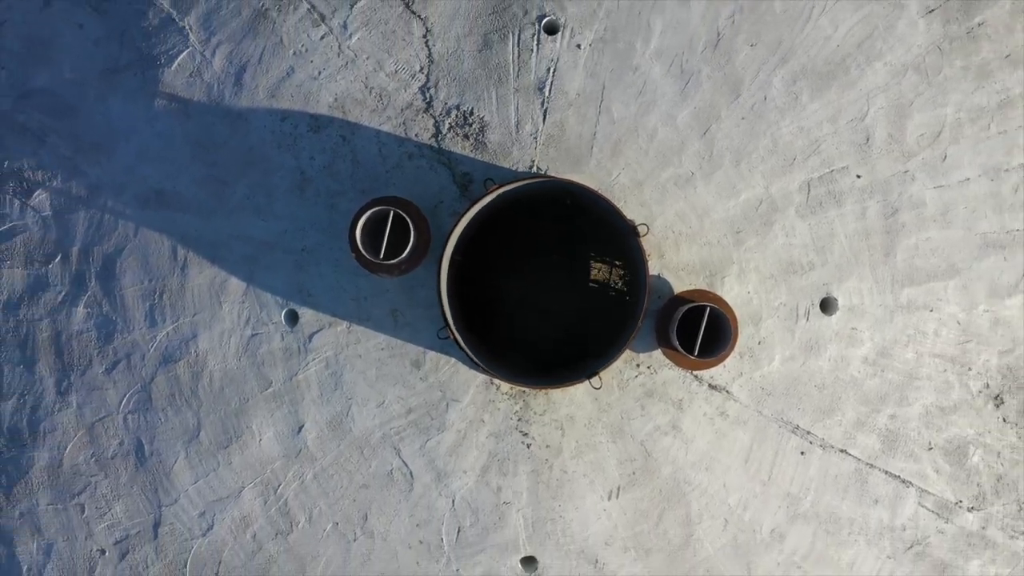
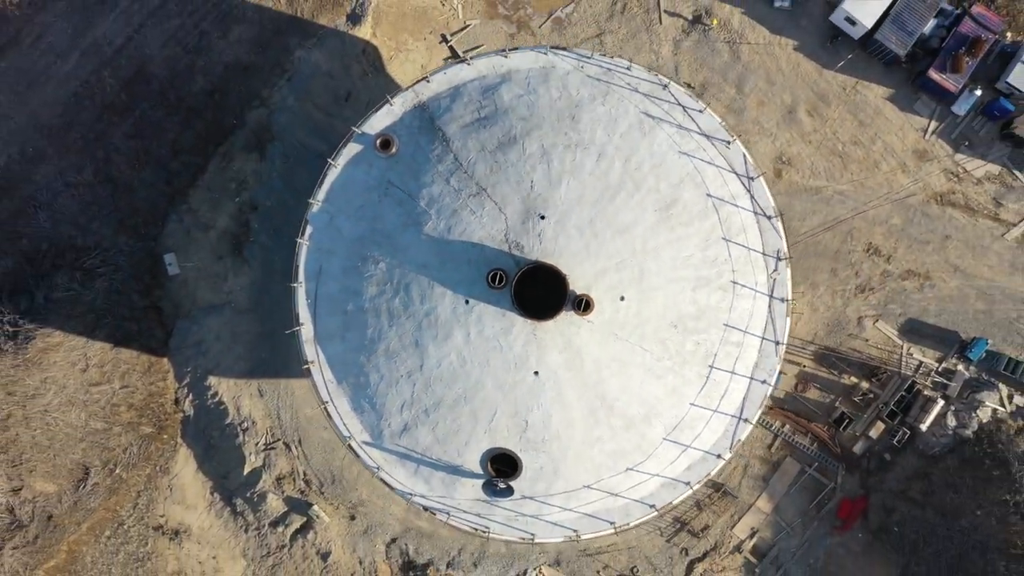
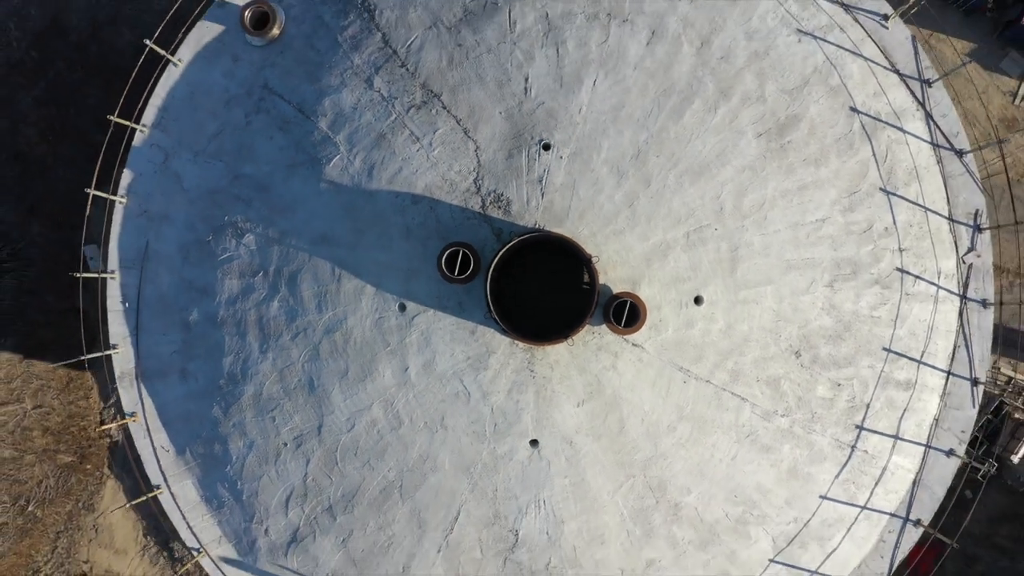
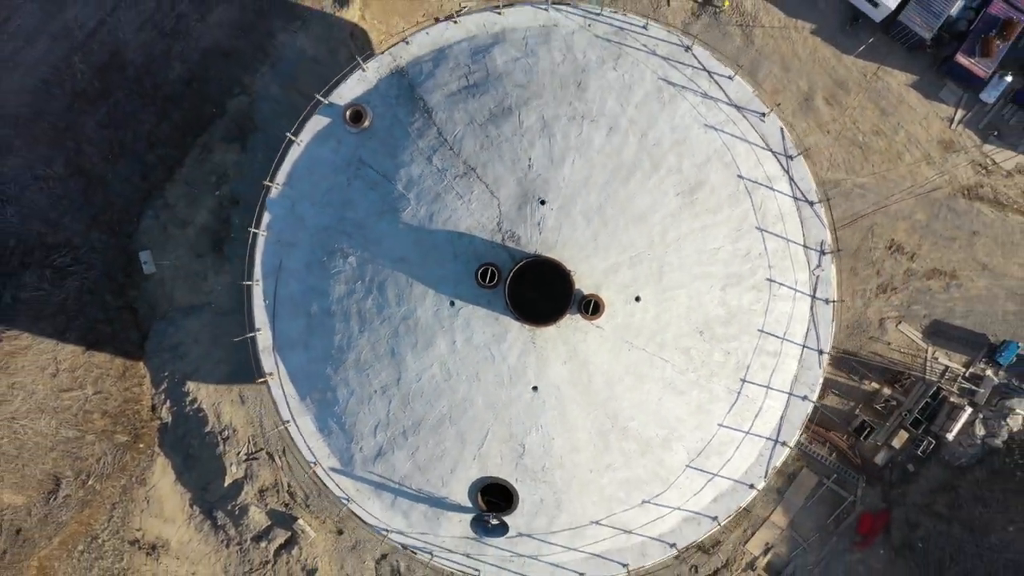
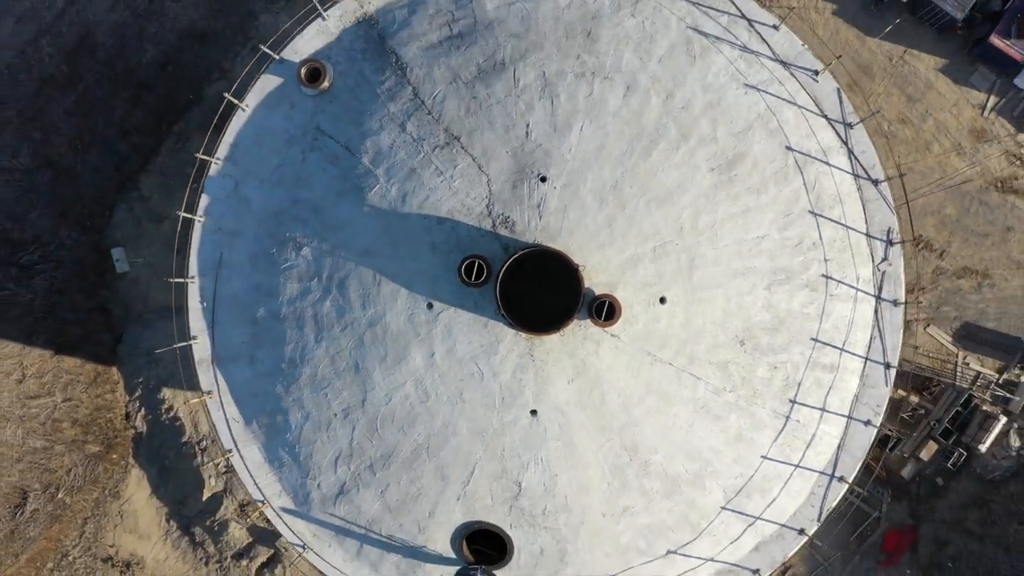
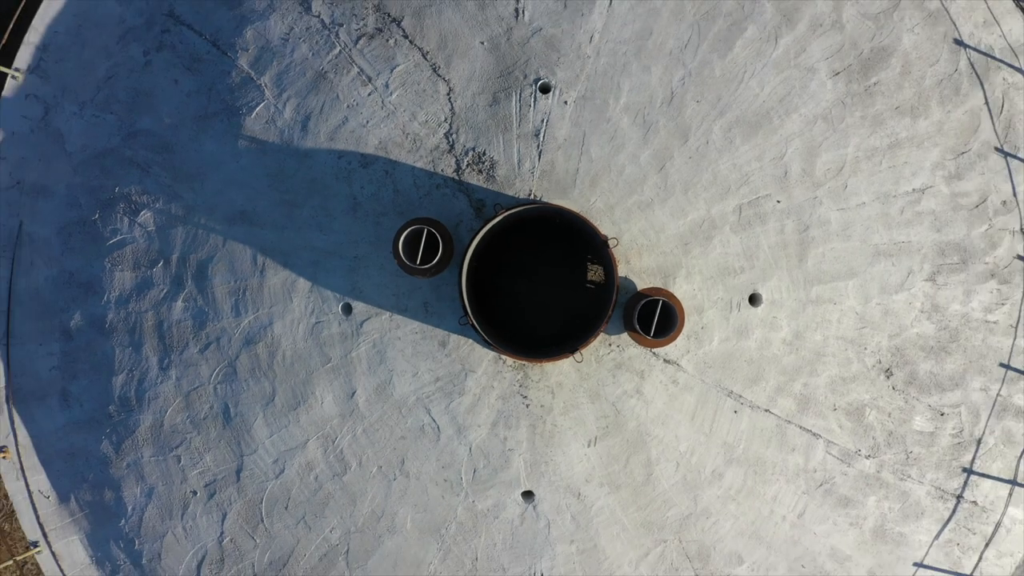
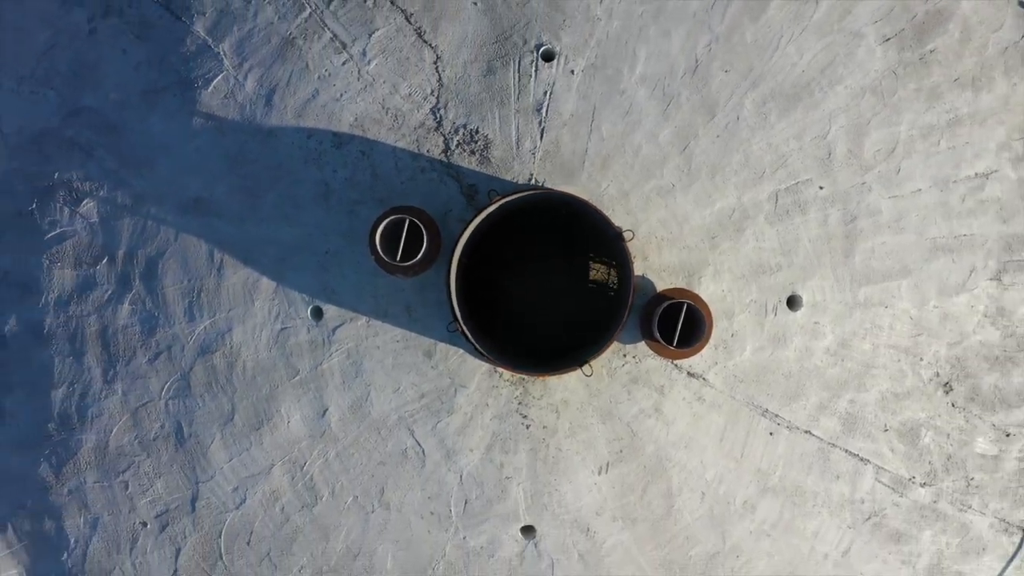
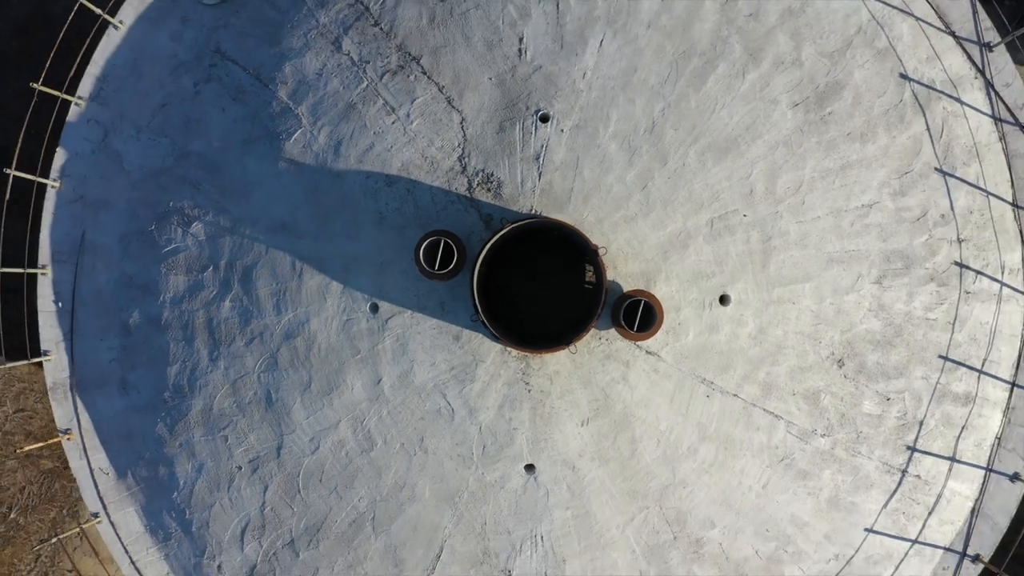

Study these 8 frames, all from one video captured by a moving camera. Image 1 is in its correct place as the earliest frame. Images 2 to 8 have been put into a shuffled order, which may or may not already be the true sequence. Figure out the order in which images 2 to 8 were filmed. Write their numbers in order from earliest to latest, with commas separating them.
7, 6, 8, 3, 5, 4, 2
